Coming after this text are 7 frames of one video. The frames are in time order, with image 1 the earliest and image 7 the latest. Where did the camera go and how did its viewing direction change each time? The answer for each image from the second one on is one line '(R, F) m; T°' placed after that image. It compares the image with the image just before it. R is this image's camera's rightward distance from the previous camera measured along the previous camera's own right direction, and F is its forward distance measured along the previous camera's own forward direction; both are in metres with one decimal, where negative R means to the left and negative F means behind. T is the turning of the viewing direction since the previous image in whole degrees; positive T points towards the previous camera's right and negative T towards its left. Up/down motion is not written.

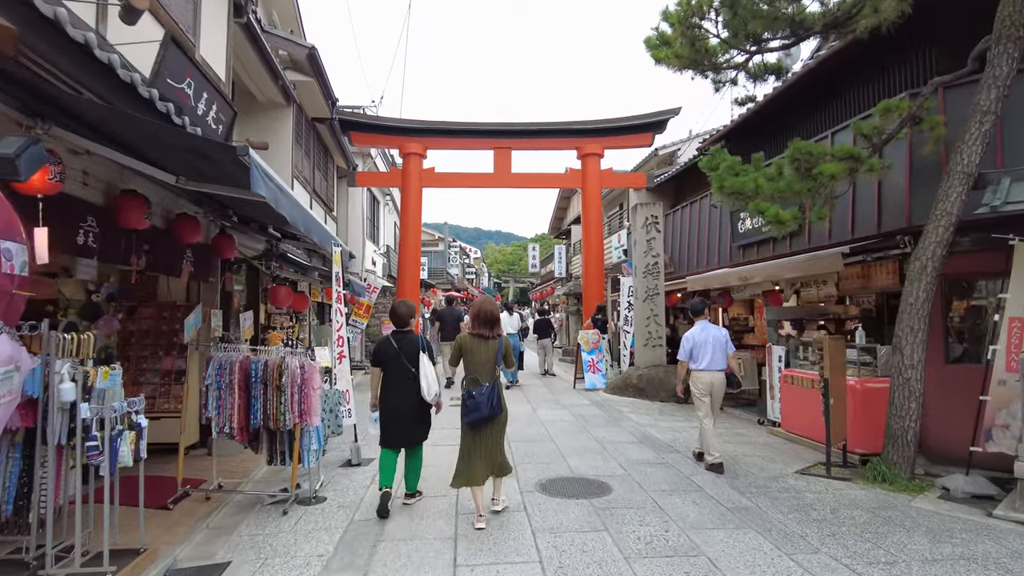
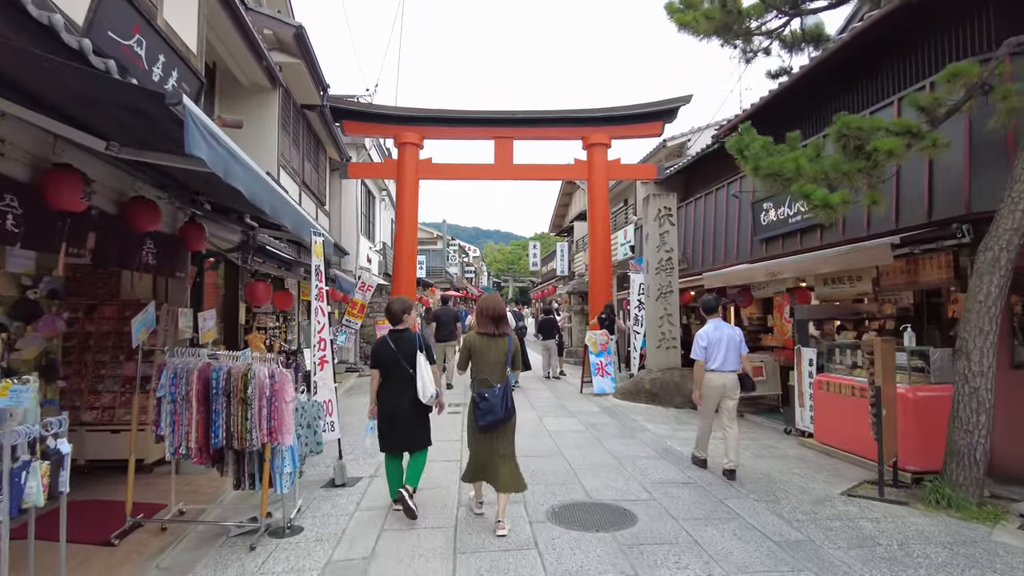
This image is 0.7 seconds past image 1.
(-0.1, +0.7) m; 0°
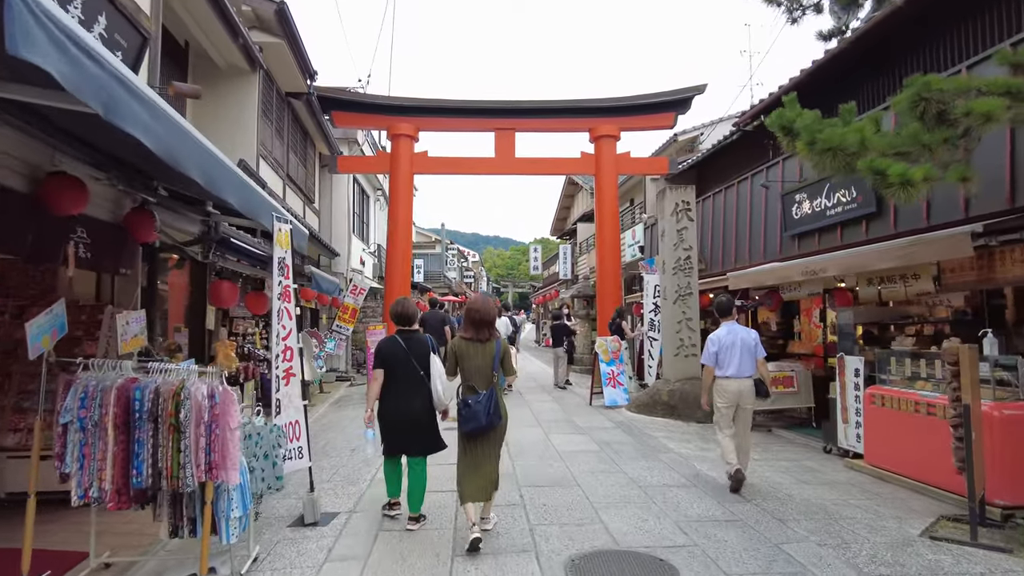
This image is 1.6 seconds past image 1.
(-0.1, +0.9) m; 0°
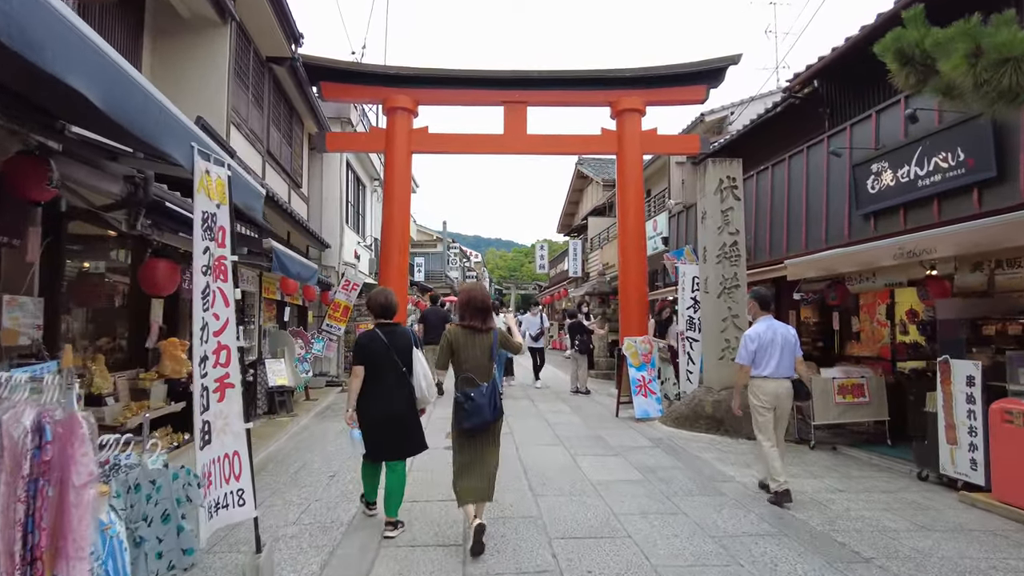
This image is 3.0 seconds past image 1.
(-0.2, +1.4) m; 0°
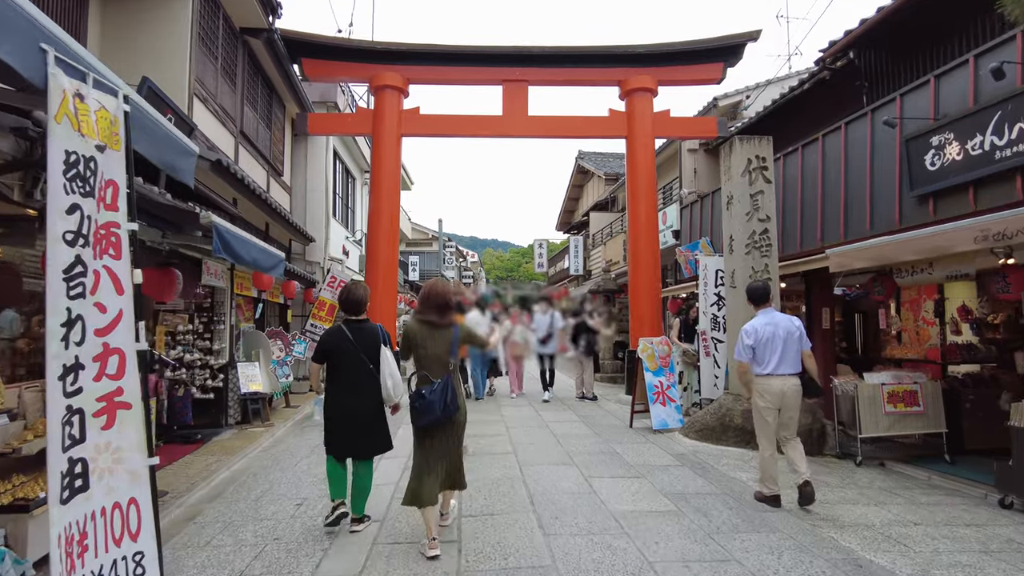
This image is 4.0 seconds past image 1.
(-0.1, +0.9) m; 0°
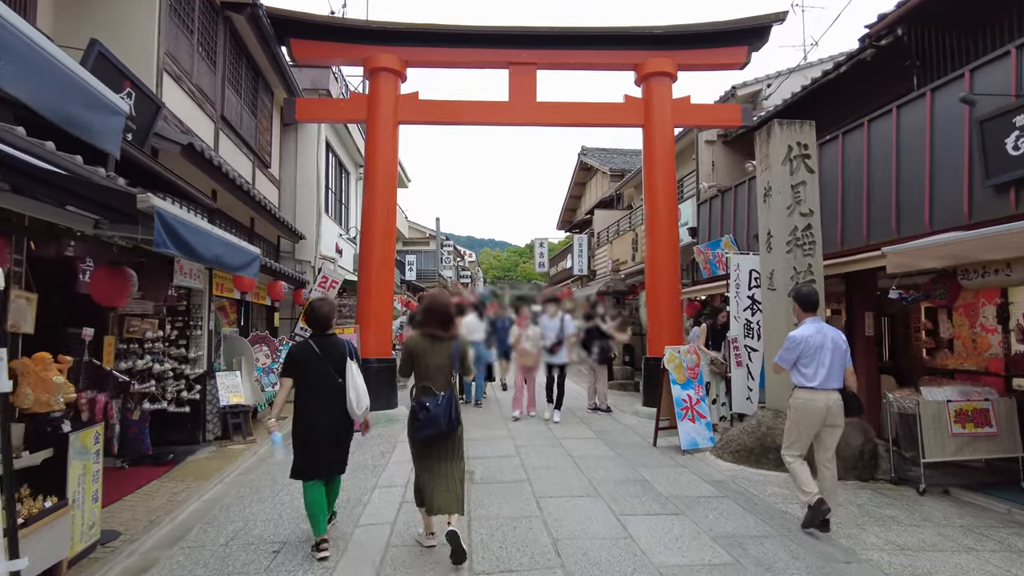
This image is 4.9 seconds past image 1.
(-0.1, +0.8) m; 0°
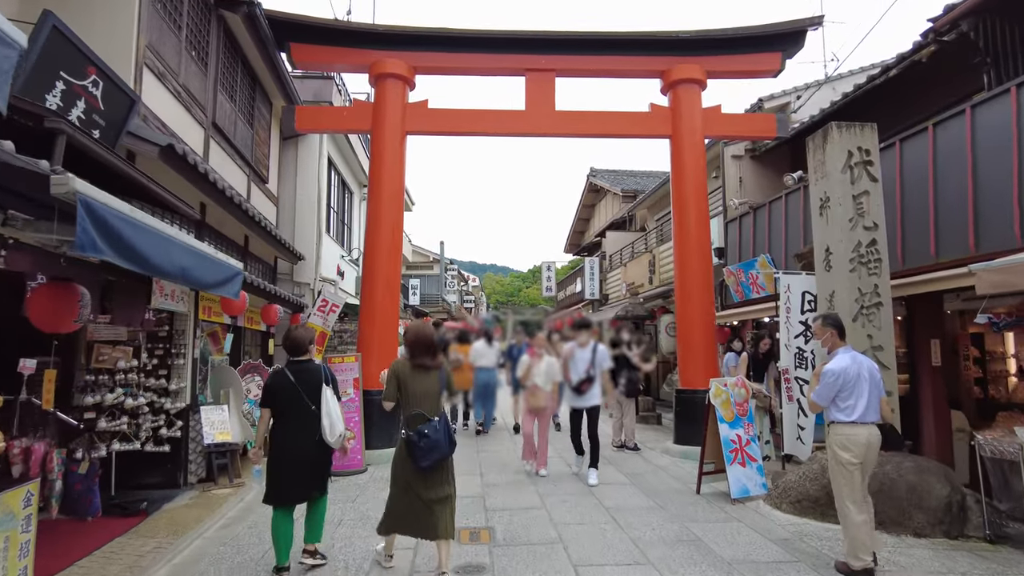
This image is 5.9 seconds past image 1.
(-0.2, +0.8) m; 0°
